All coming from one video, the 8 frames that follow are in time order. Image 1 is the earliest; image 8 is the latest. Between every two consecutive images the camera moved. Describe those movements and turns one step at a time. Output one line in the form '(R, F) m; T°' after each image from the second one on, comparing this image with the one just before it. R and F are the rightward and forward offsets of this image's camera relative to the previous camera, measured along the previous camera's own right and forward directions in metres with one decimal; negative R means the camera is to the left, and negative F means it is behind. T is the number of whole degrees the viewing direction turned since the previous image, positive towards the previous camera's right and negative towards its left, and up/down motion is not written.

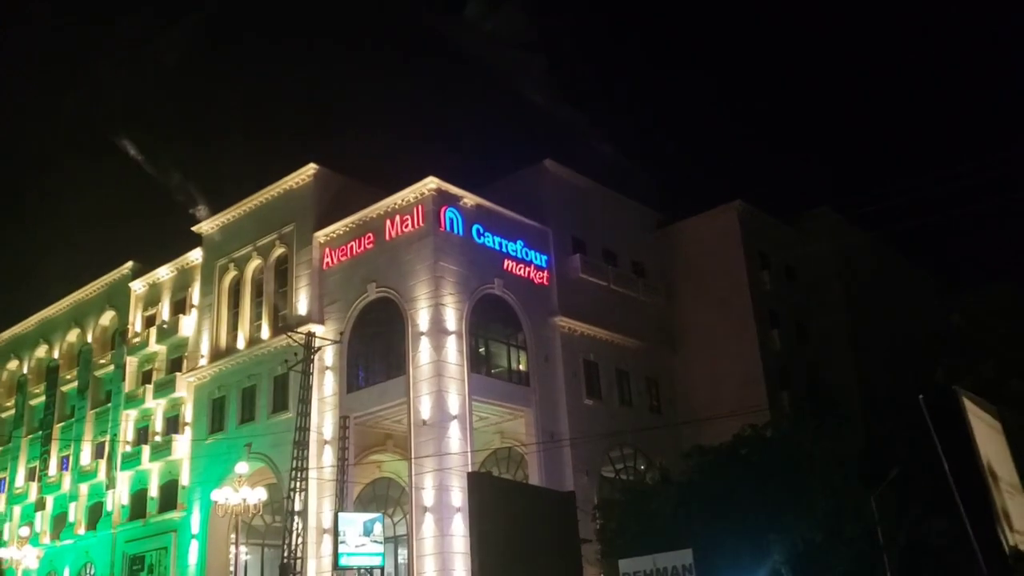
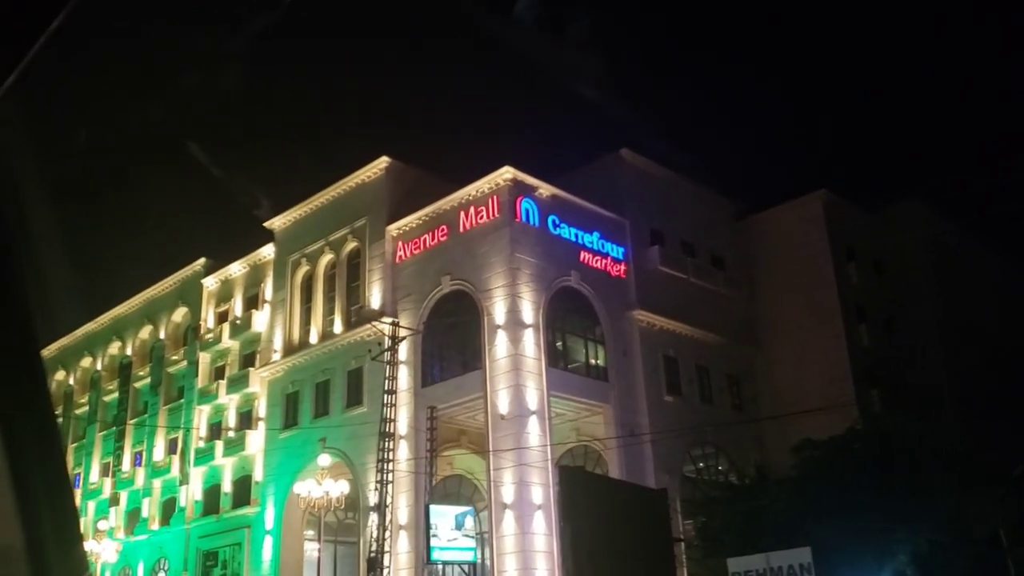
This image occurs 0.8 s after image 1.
(-0.8, +0.8) m; -3°
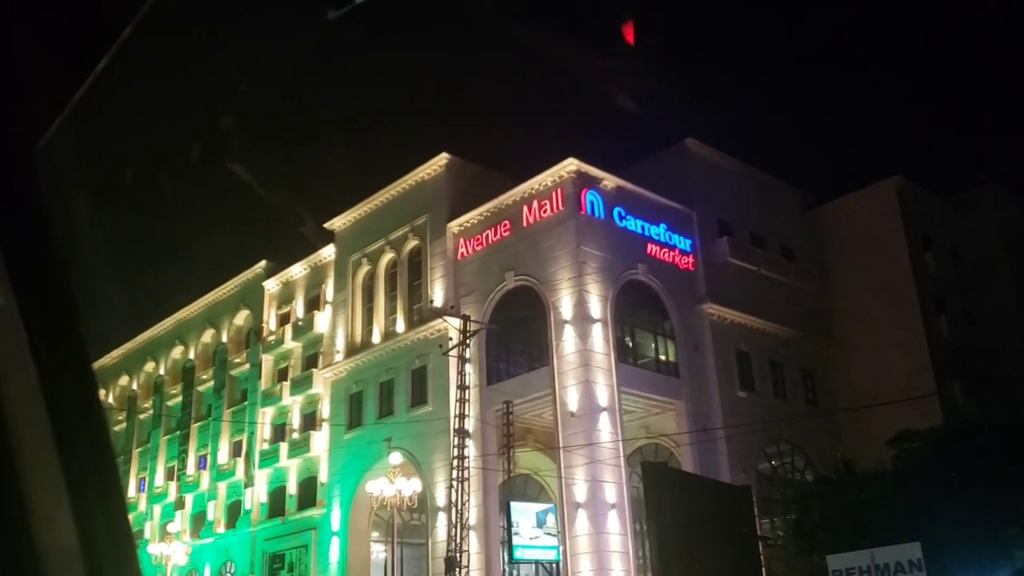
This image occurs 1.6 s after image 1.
(-0.6, +0.7) m; -3°
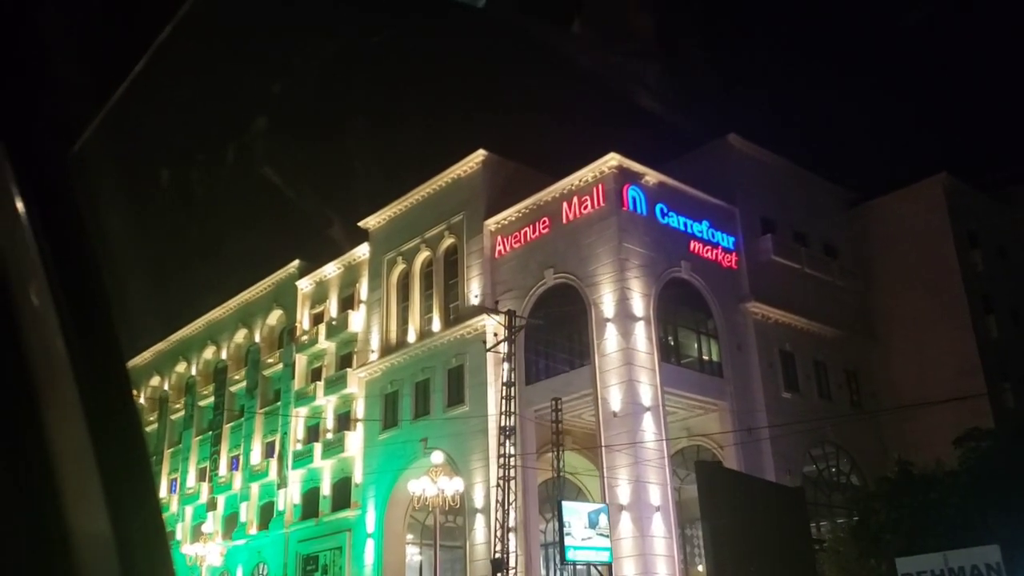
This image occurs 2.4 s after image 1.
(-0.5, +0.6) m; -1°
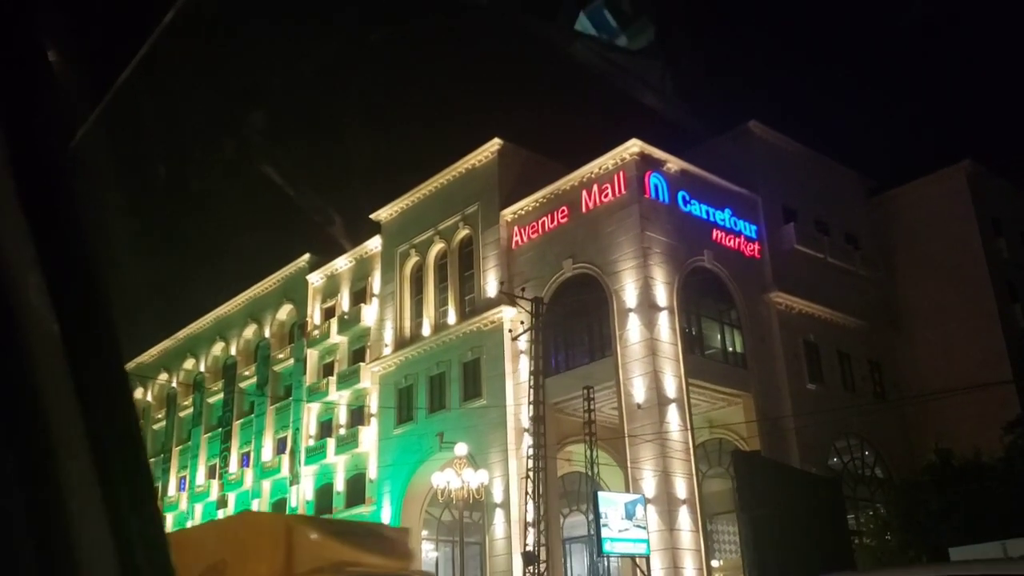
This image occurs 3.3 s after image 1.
(-0.6, +0.6) m; 0°
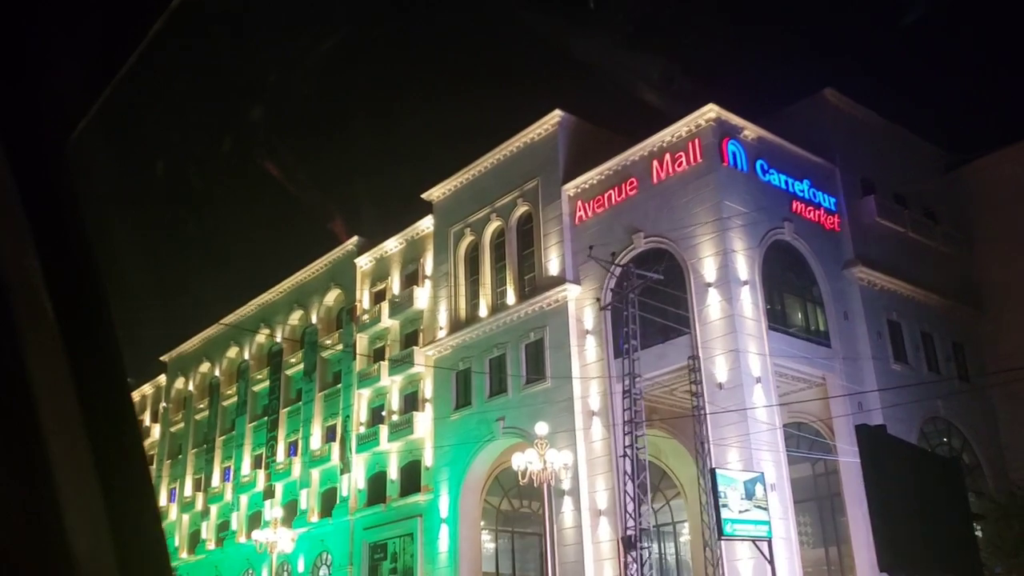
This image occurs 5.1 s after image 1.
(-1.3, +1.5) m; -2°
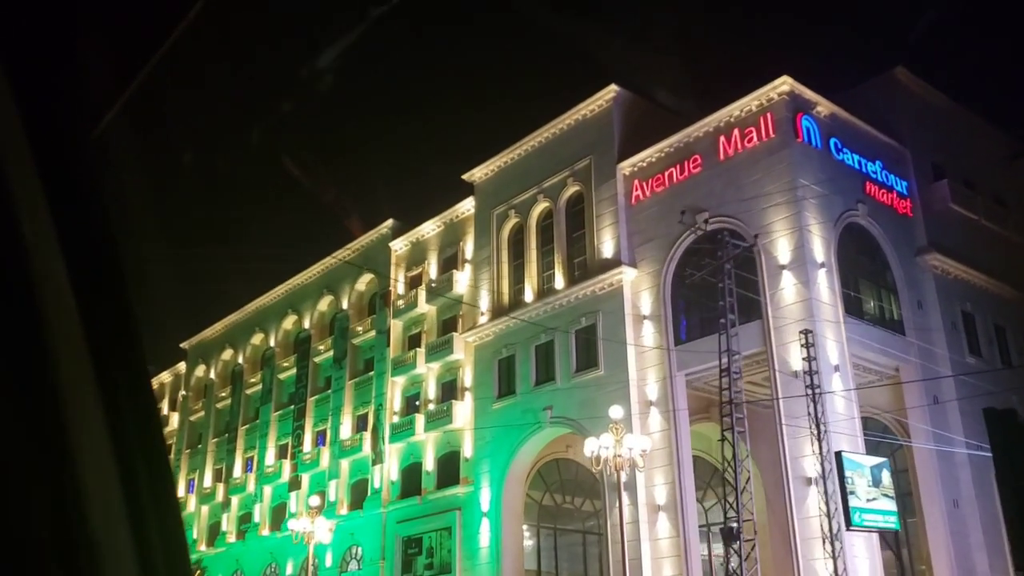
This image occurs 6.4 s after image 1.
(-1.4, +1.6) m; 0°
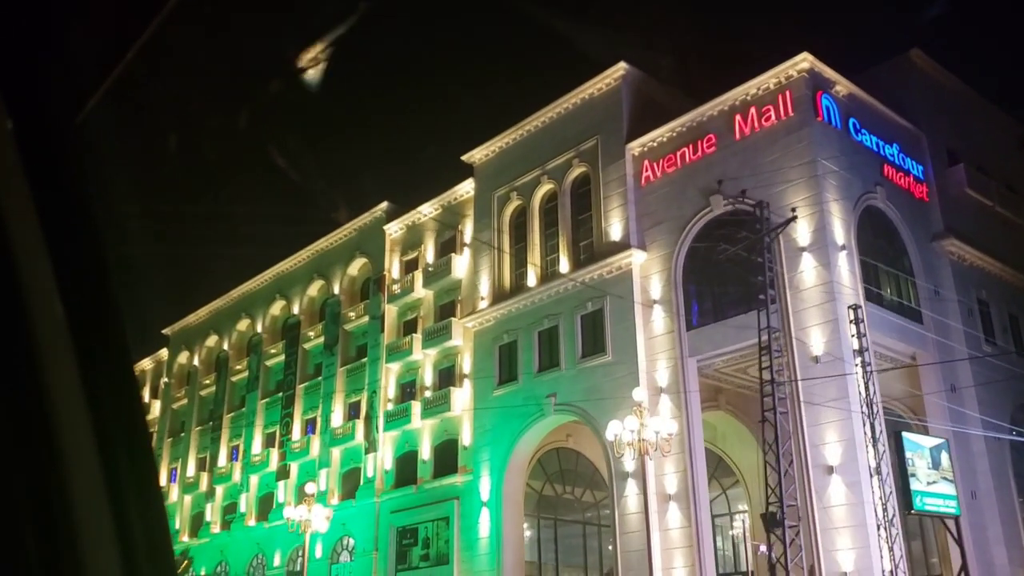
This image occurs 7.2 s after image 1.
(-0.8, +1.0) m; +1°
